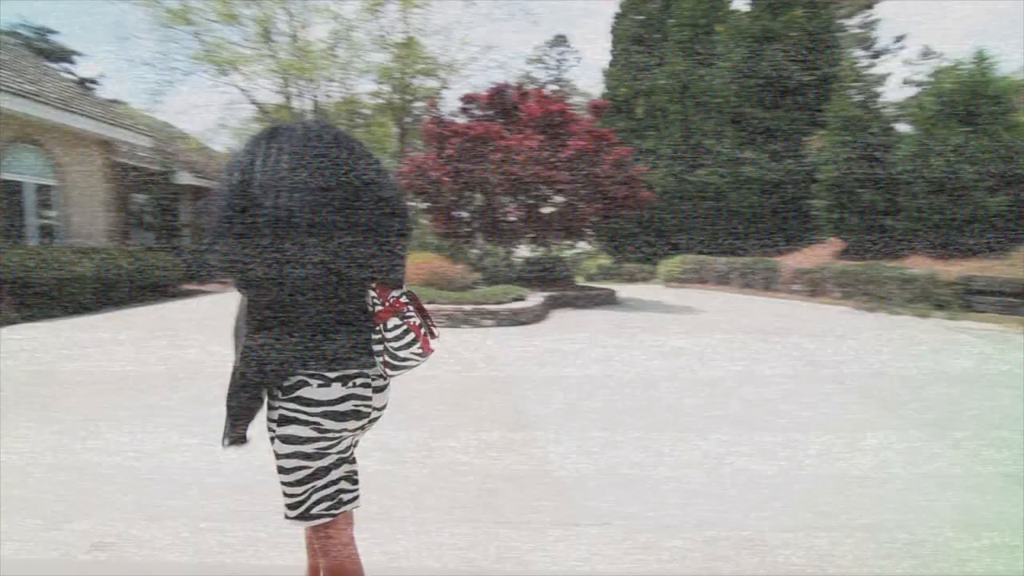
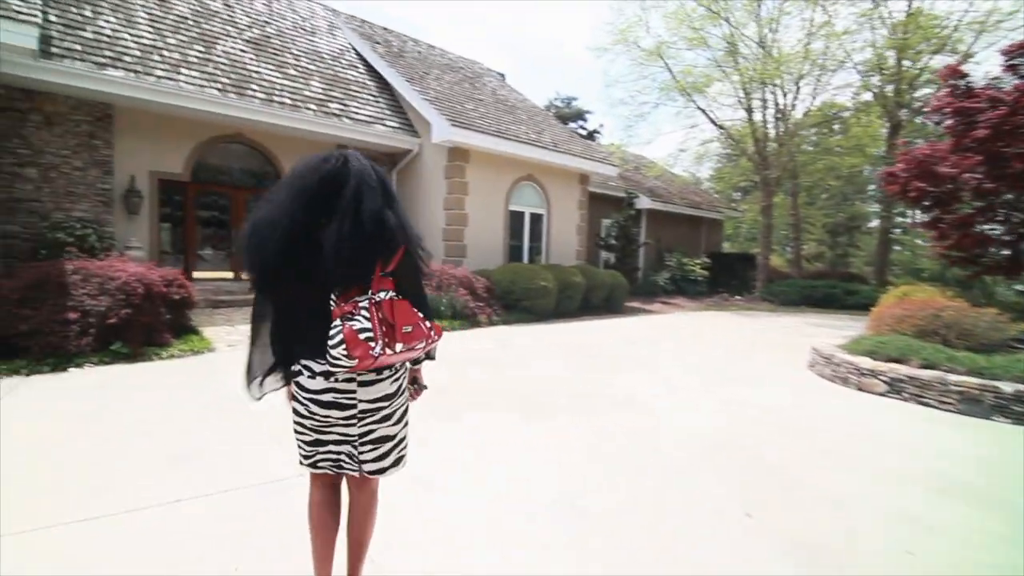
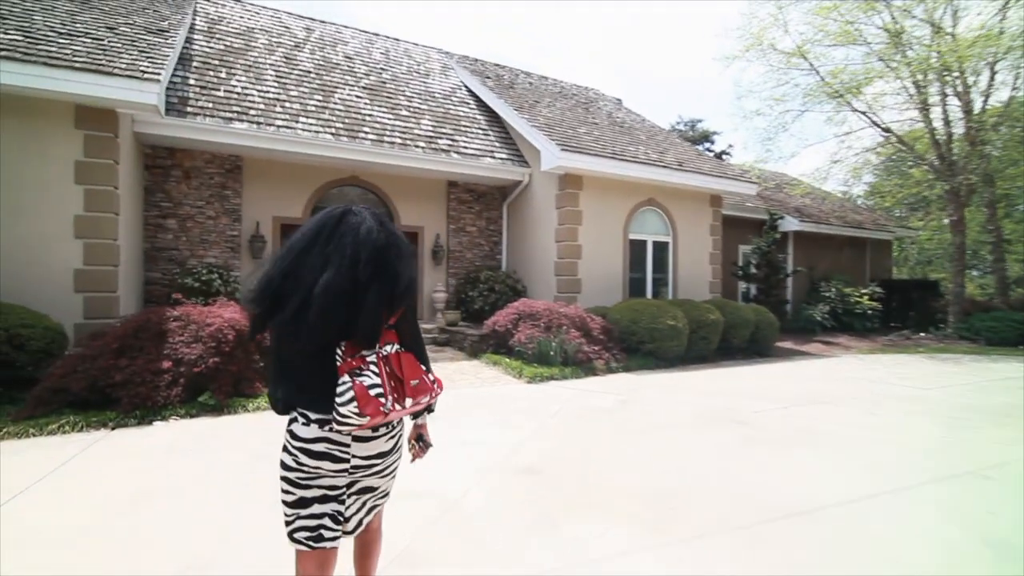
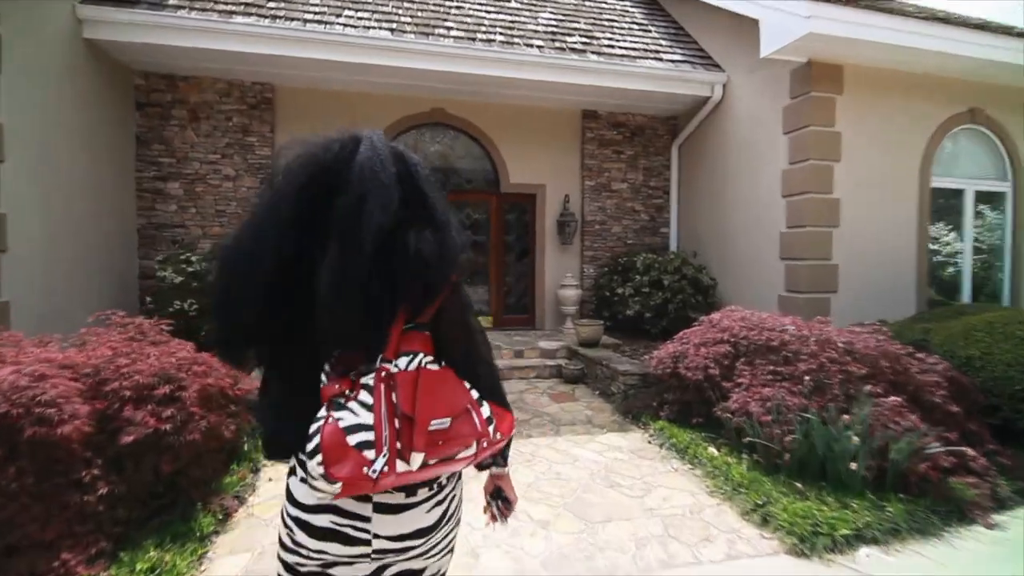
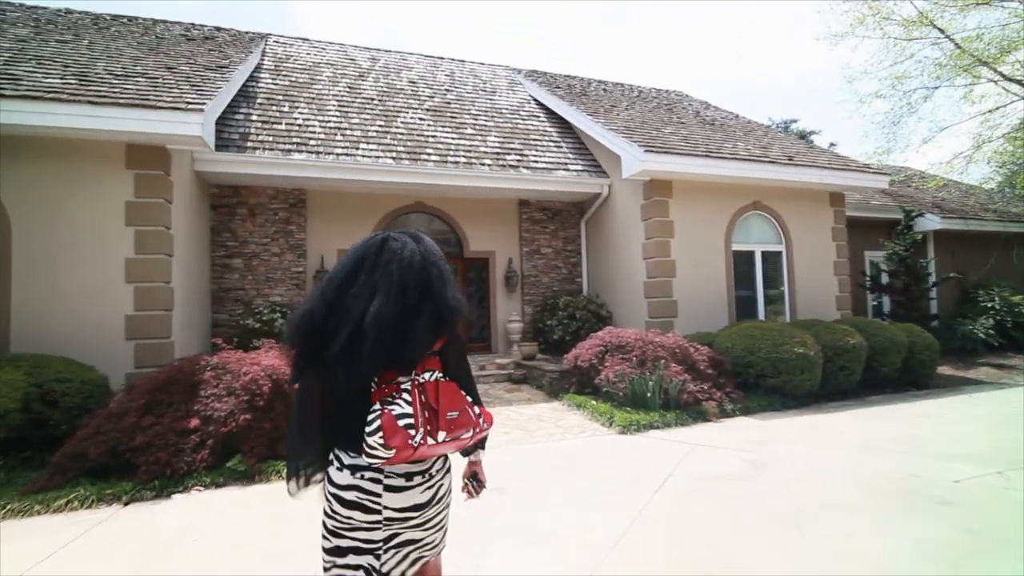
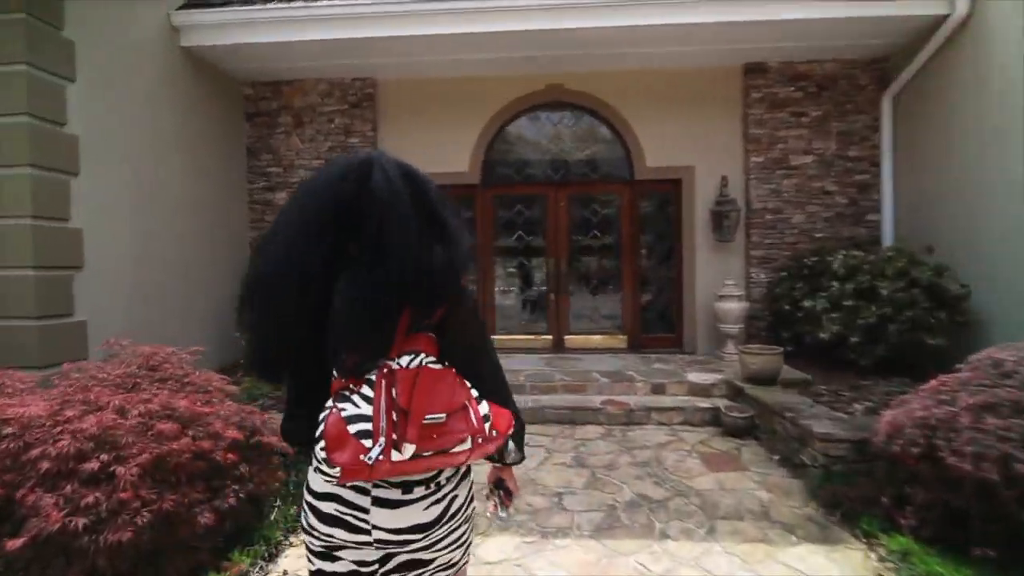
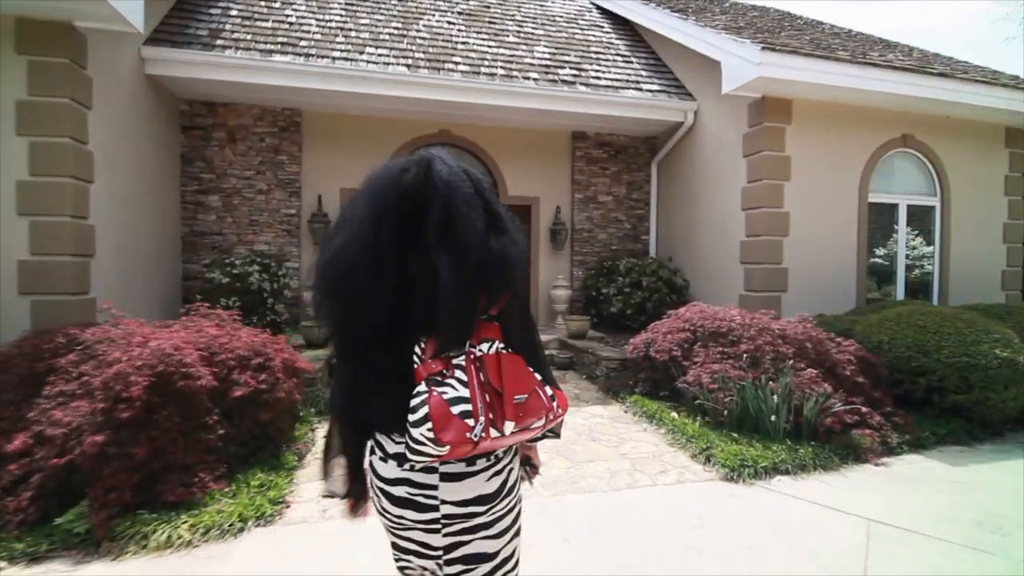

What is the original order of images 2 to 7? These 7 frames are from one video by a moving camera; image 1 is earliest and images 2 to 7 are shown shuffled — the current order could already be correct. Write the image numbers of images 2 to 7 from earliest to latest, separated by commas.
2, 3, 5, 7, 4, 6
